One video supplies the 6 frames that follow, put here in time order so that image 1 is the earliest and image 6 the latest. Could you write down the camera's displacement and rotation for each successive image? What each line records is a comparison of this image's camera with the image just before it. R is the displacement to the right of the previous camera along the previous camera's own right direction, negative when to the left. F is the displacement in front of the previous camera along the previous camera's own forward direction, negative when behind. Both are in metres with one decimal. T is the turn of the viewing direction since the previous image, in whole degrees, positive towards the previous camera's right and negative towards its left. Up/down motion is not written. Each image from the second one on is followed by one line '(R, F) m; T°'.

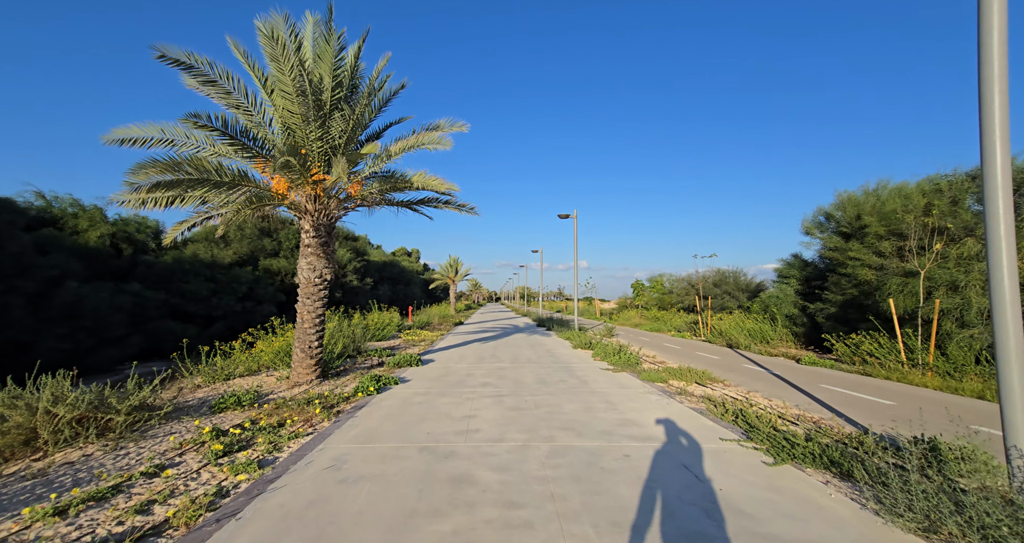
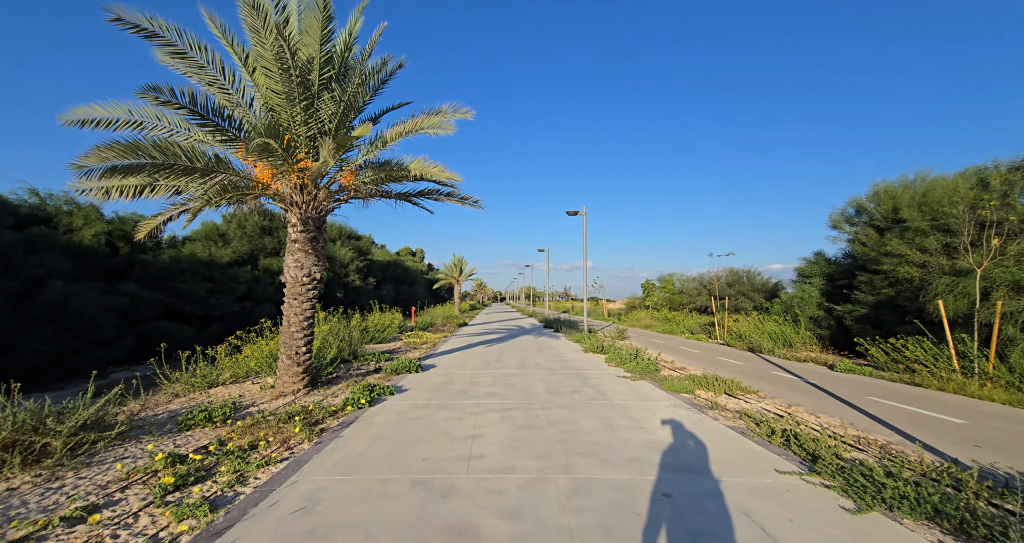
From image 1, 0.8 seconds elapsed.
(-0.1, +0.8) m; -1°
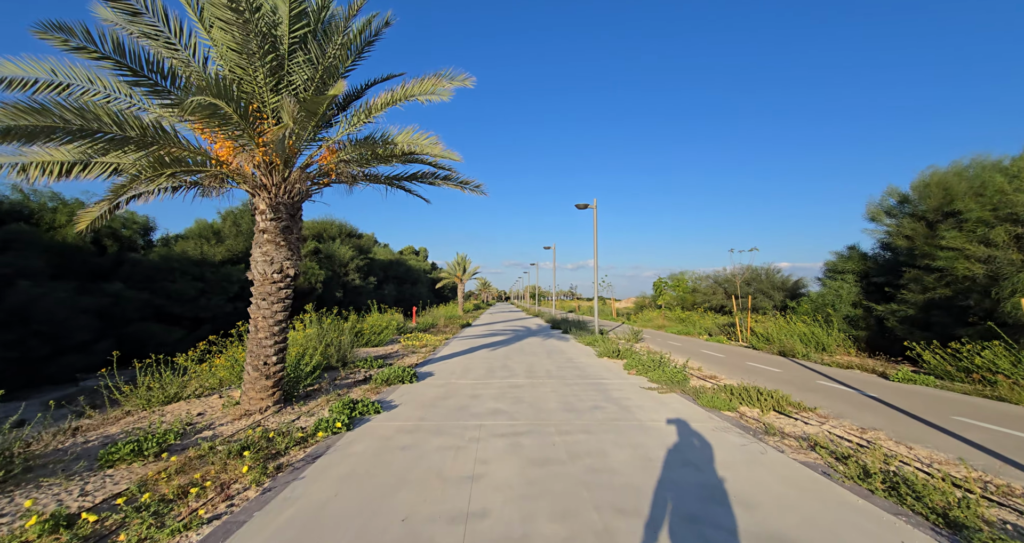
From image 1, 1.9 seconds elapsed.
(-0.1, +1.1) m; -1°
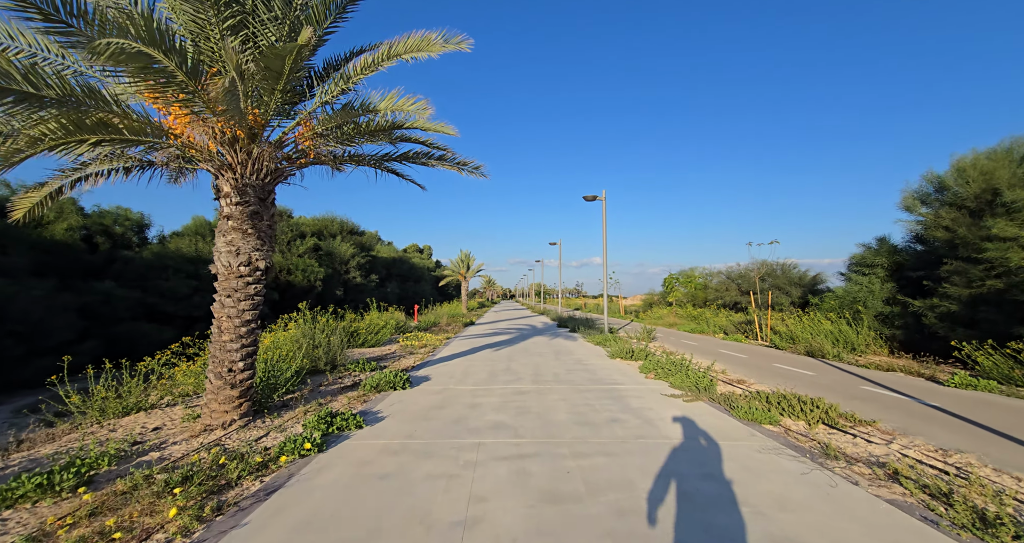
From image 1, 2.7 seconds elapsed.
(0.0, +0.8) m; -1°
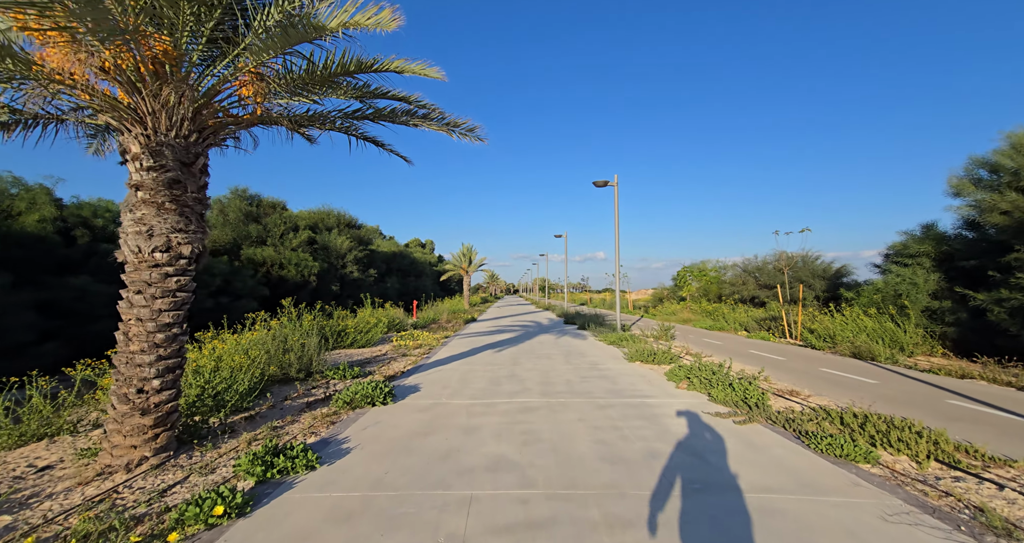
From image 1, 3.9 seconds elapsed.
(0.0, +1.3) m; -1°
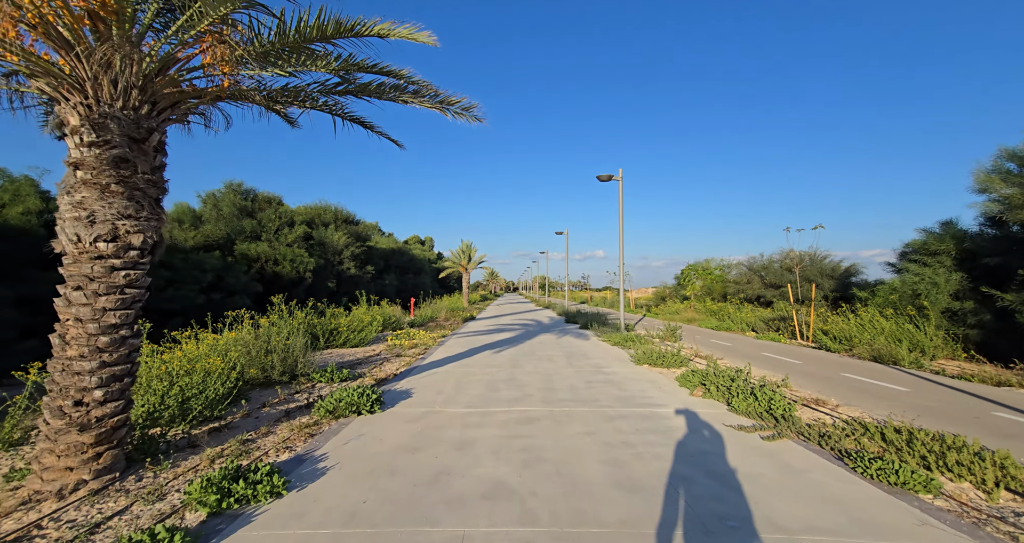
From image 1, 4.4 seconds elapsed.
(0.0, +0.5) m; 0°
